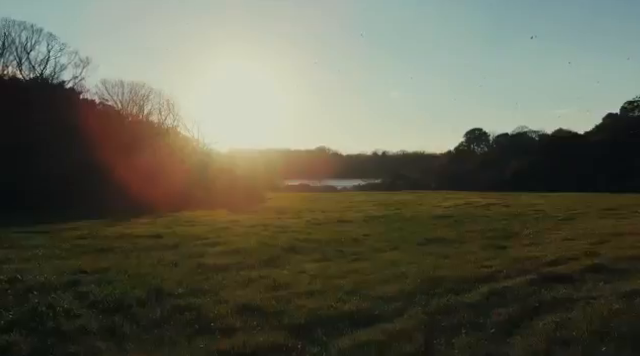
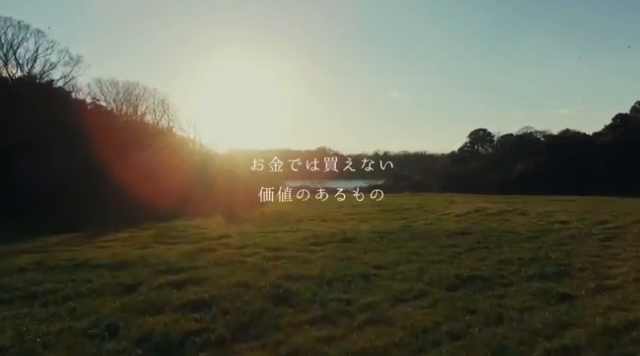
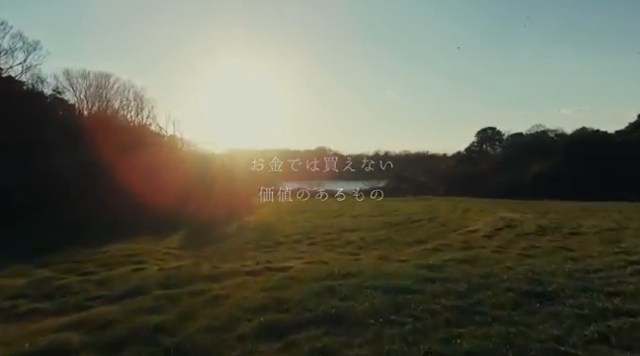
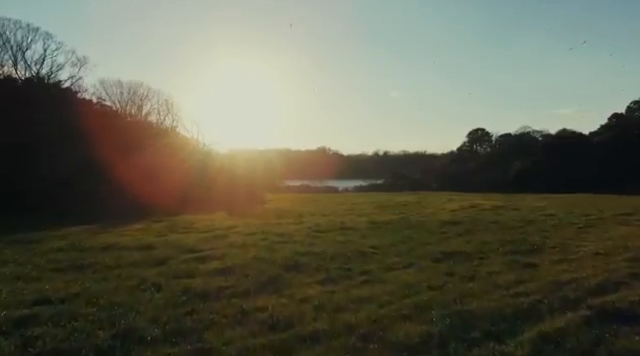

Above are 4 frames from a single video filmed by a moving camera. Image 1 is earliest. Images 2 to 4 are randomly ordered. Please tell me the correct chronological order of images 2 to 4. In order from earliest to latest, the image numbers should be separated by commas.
4, 2, 3
